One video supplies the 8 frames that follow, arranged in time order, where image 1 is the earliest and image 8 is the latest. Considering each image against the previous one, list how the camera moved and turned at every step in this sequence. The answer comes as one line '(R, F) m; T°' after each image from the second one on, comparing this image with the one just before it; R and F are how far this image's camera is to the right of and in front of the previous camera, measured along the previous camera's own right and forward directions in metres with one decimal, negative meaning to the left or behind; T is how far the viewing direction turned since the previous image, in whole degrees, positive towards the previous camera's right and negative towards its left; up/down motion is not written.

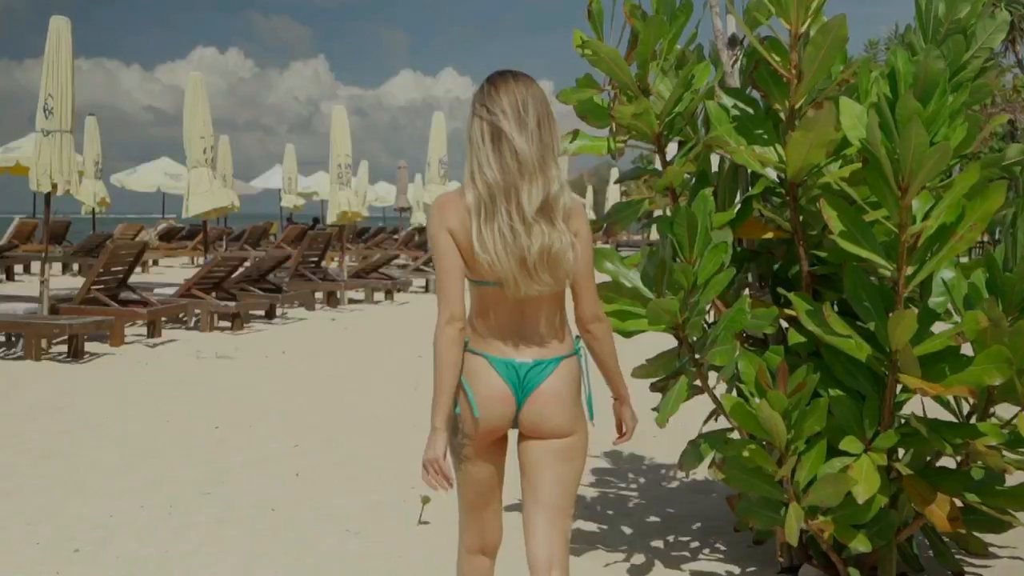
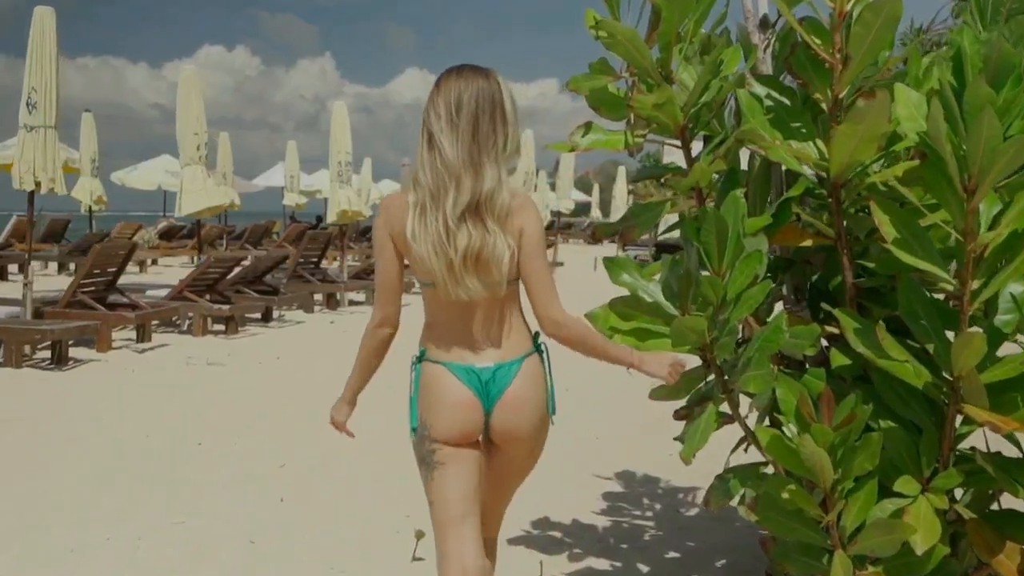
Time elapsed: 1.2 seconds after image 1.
(0.0, +0.4) m; 0°
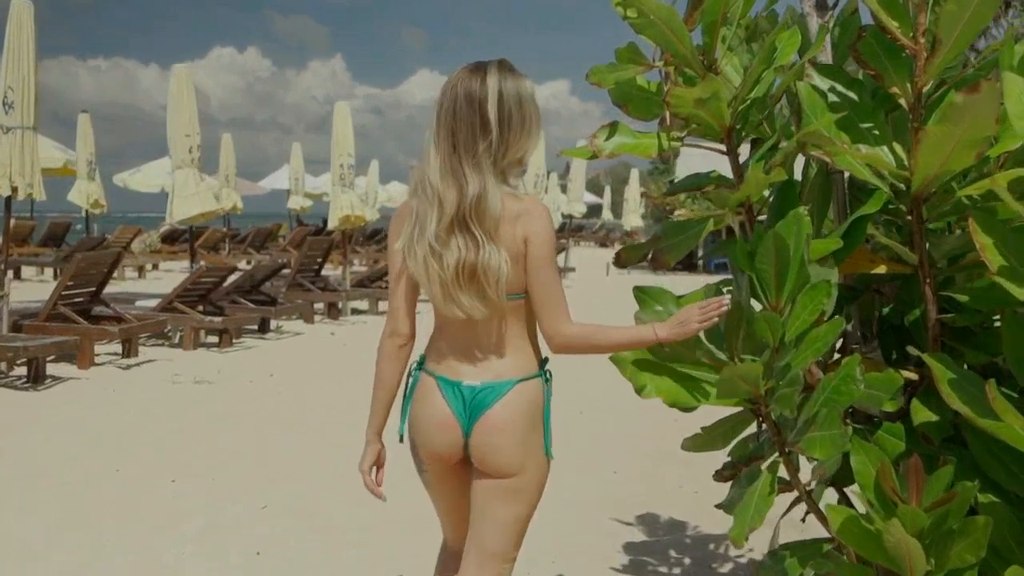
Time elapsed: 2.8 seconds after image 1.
(0.0, +0.5) m; -1°
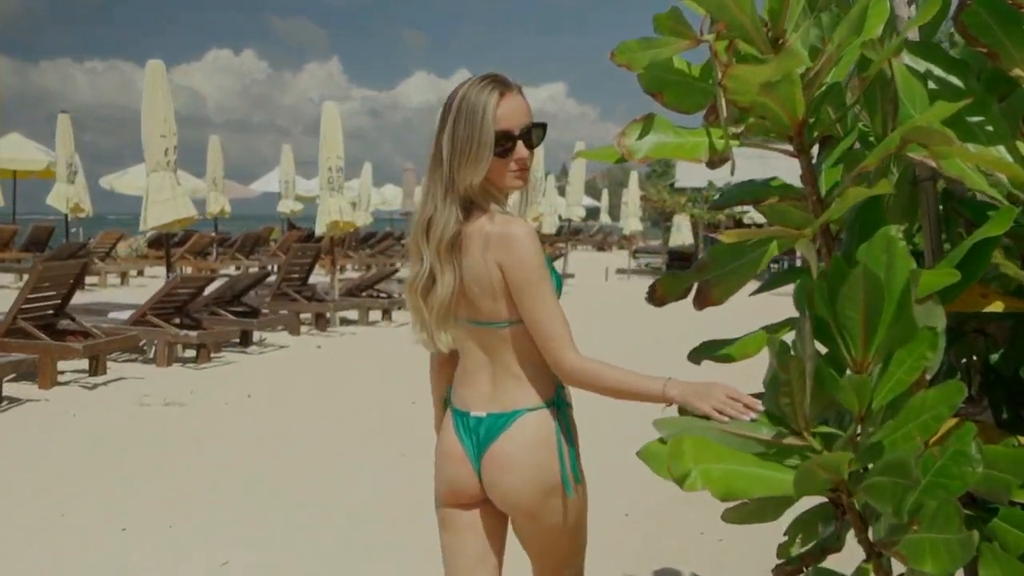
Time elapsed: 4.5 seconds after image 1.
(0.0, +0.5) m; 0°
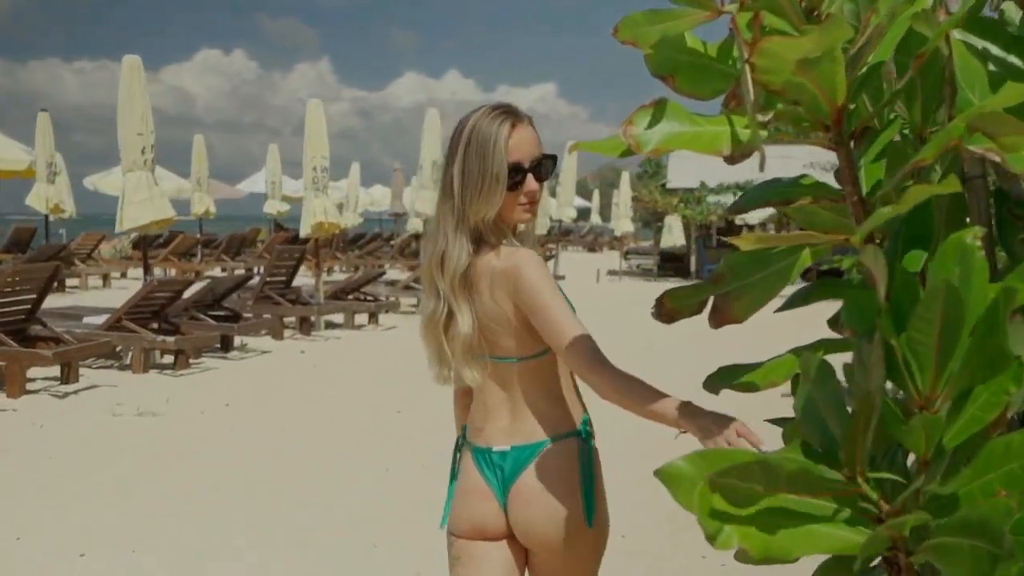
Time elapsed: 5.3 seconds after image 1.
(0.0, +0.2) m; +1°
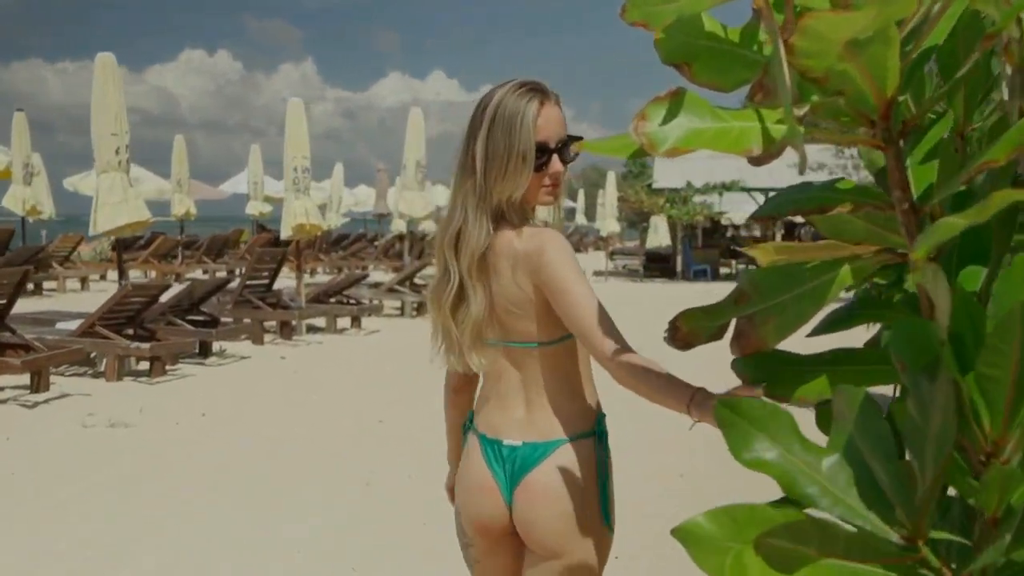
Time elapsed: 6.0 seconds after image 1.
(0.0, +0.2) m; +1°
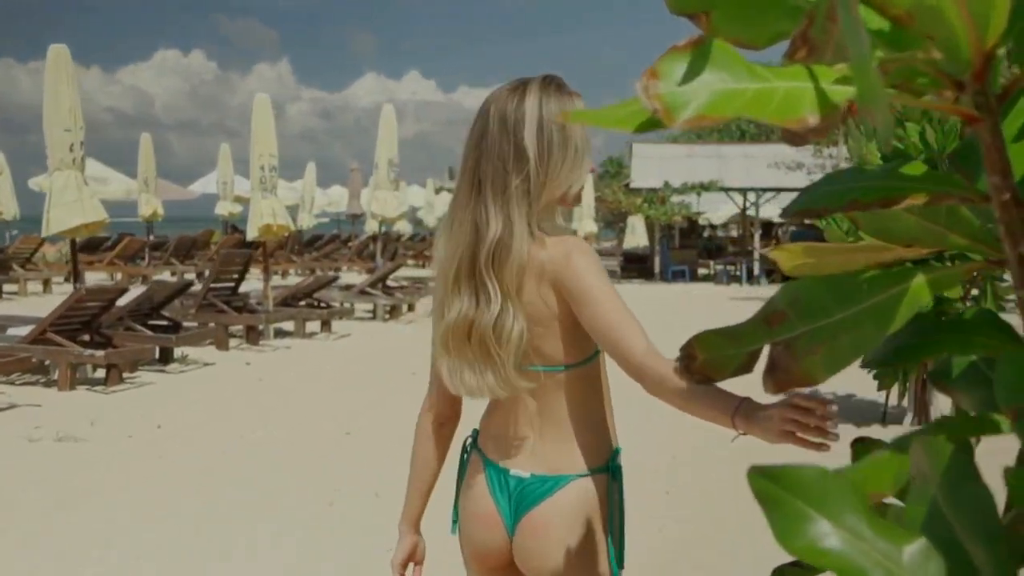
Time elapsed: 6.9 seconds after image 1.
(0.0, +0.3) m; +1°
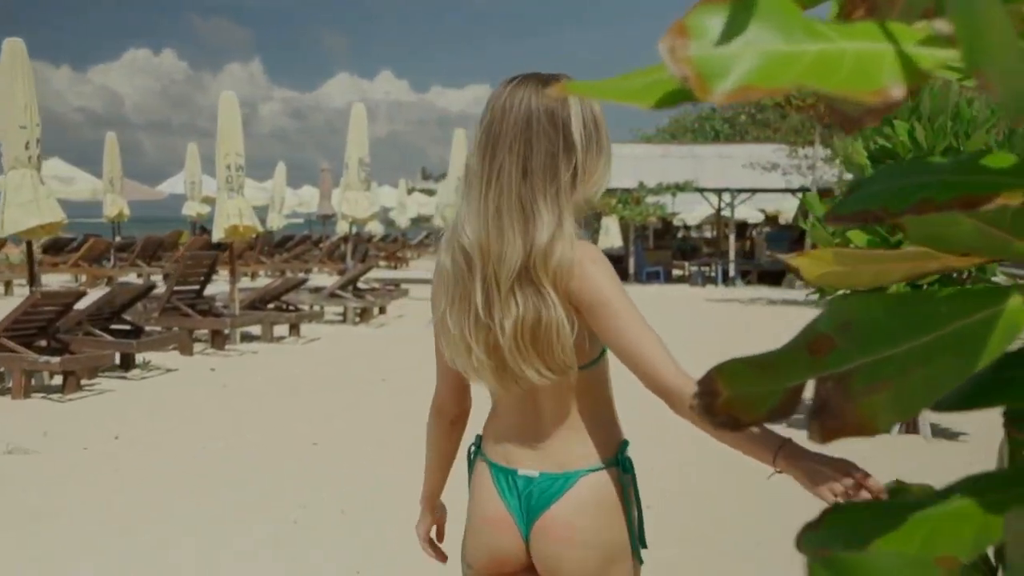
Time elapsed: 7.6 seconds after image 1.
(0.0, +0.2) m; +2°
